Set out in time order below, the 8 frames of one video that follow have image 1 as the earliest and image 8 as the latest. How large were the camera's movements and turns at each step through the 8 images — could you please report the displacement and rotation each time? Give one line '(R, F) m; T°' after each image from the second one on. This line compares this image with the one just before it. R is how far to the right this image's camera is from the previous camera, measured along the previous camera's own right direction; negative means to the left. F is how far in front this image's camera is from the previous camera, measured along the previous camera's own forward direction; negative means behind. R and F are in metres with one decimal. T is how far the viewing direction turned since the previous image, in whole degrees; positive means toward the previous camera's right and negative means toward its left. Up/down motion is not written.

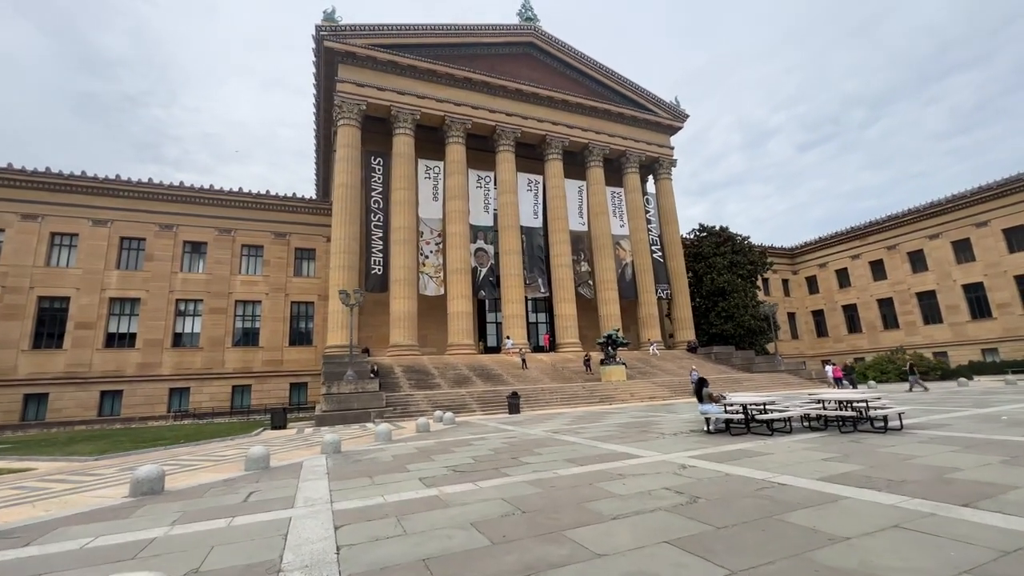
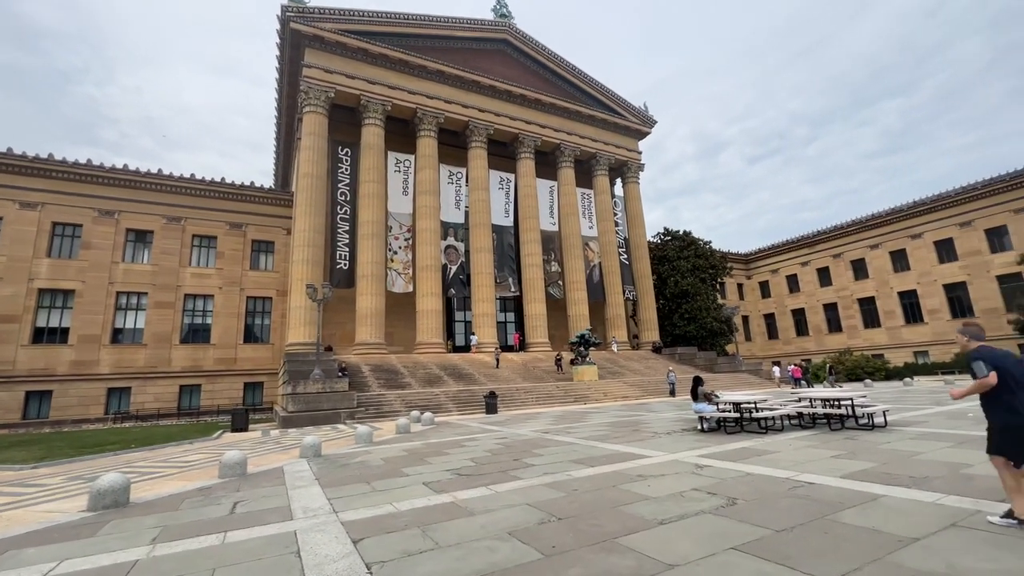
(-0.7, +0.4) m; +5°
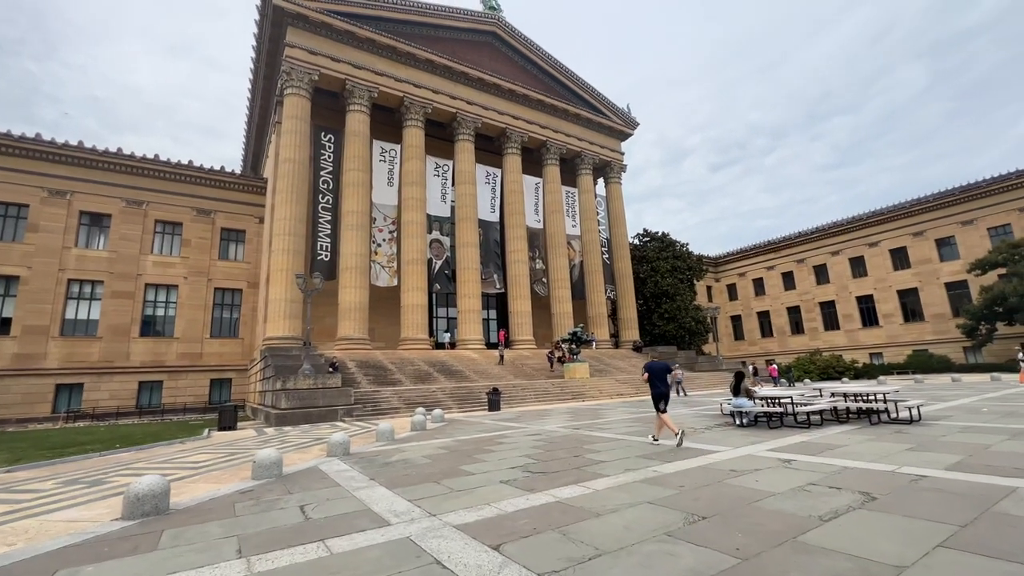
(-1.4, +0.5) m; +4°
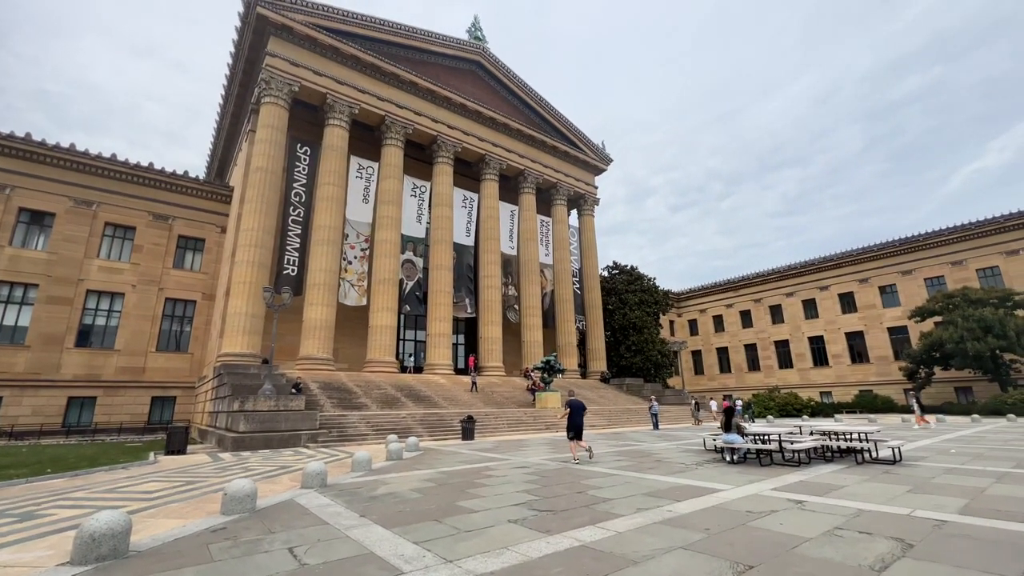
(-0.6, +0.3) m; +5°
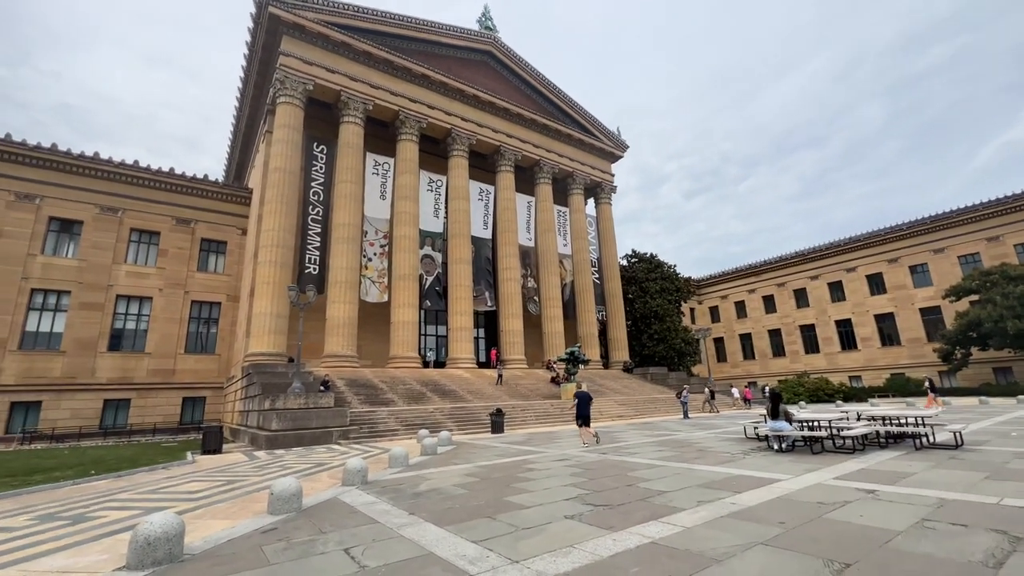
(-0.4, +0.2) m; -2°
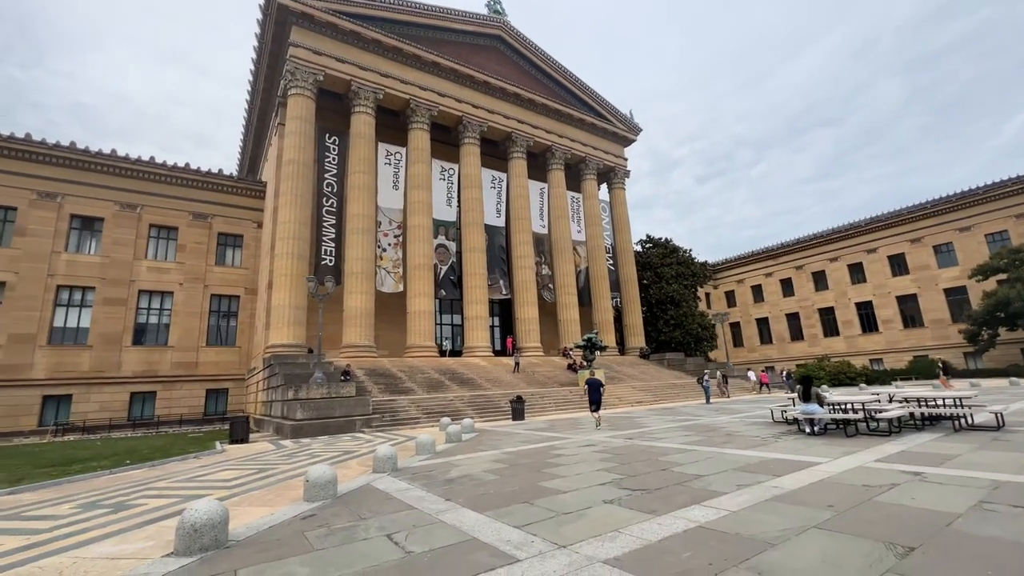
(-0.2, +0.1) m; -1°
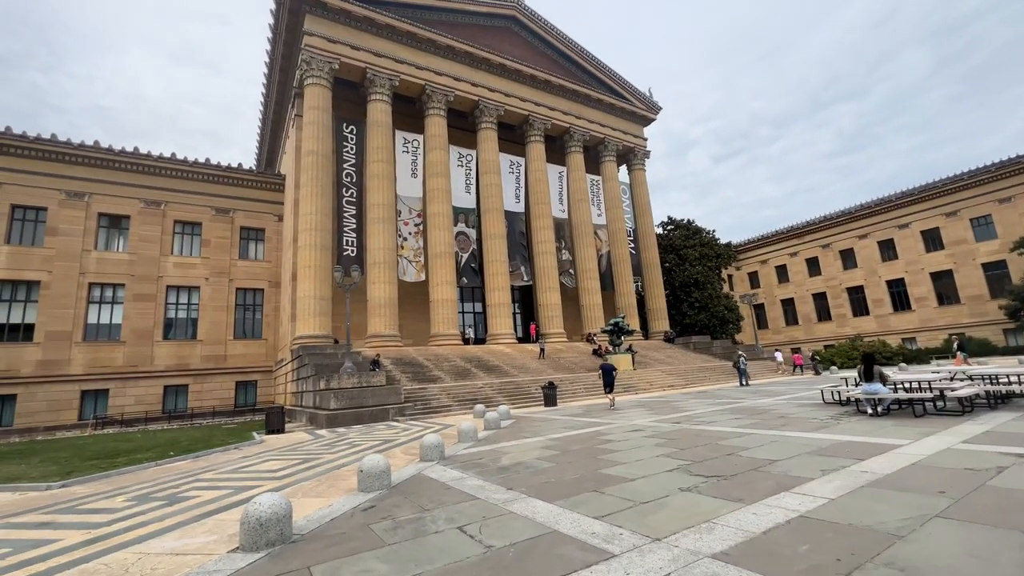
(-0.5, +0.3) m; -2°
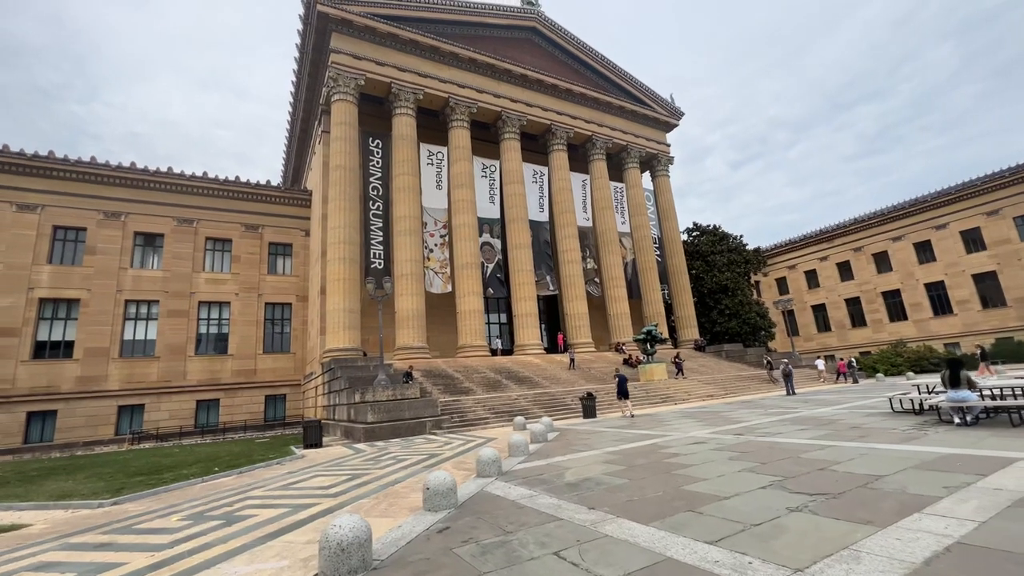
(-0.6, +0.3) m; -2°
